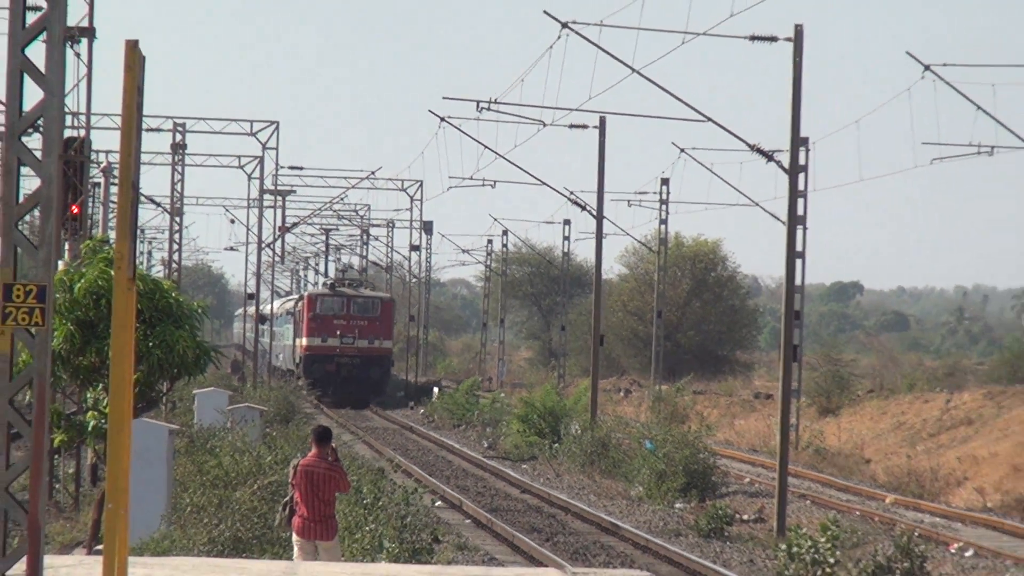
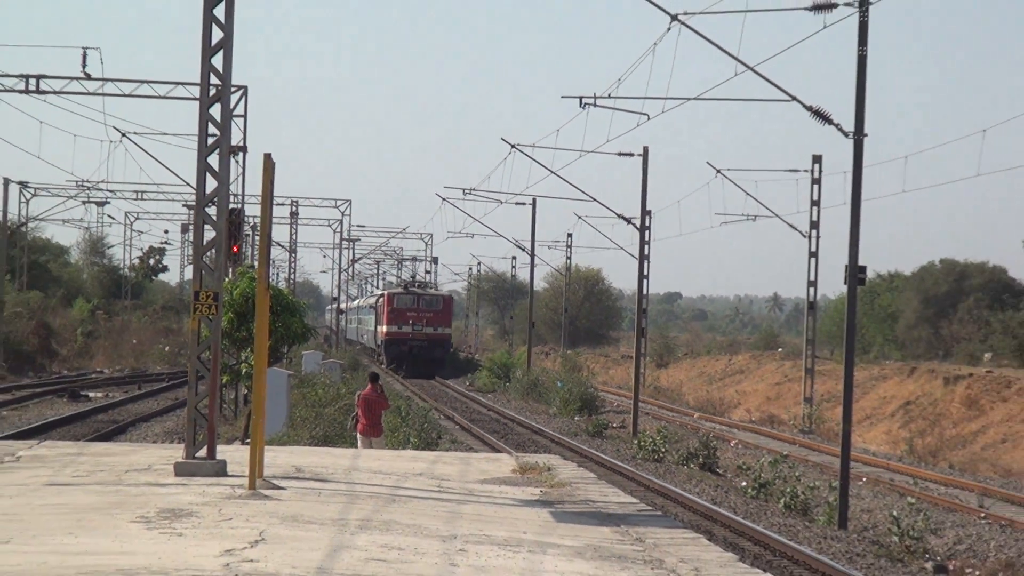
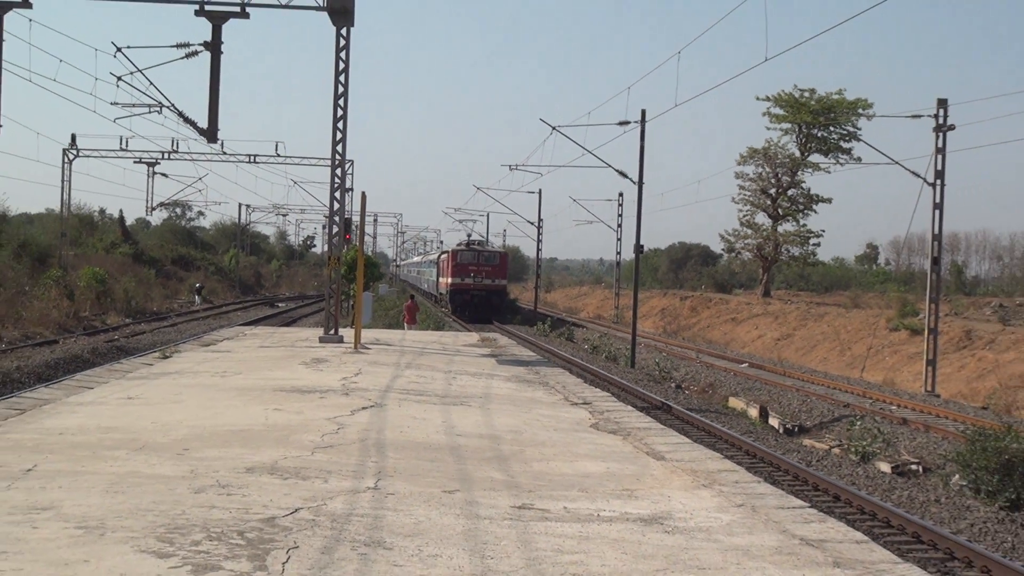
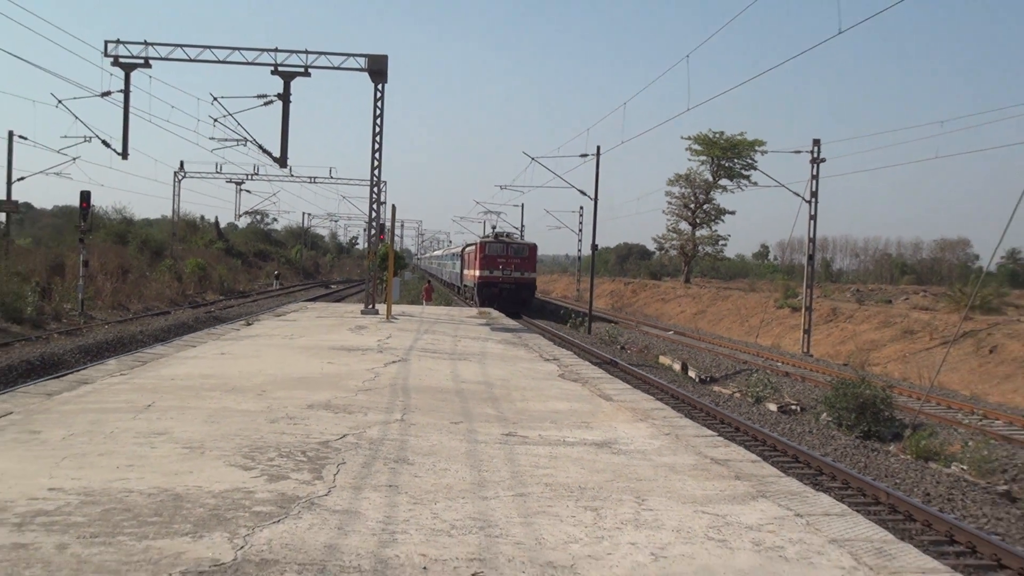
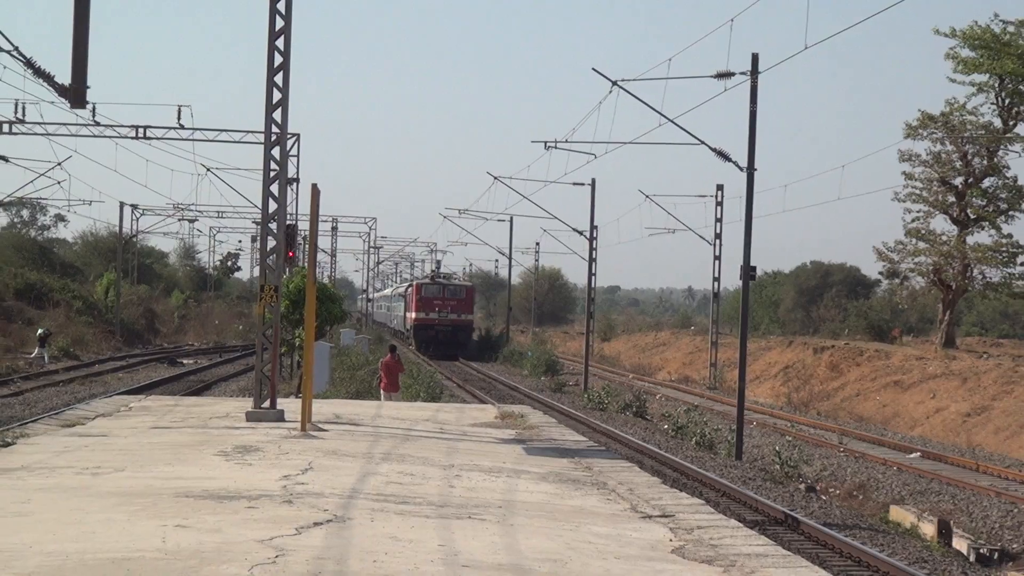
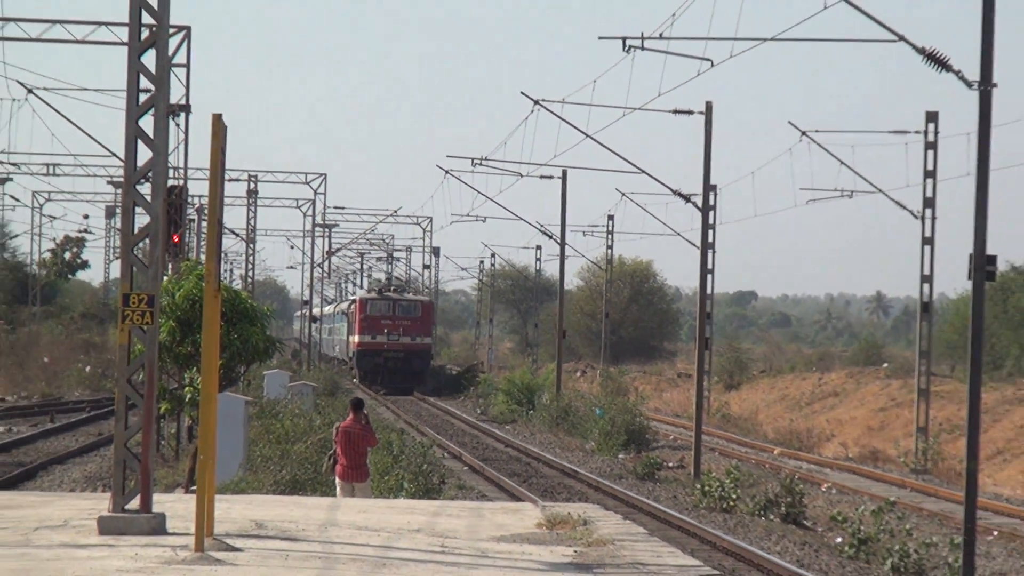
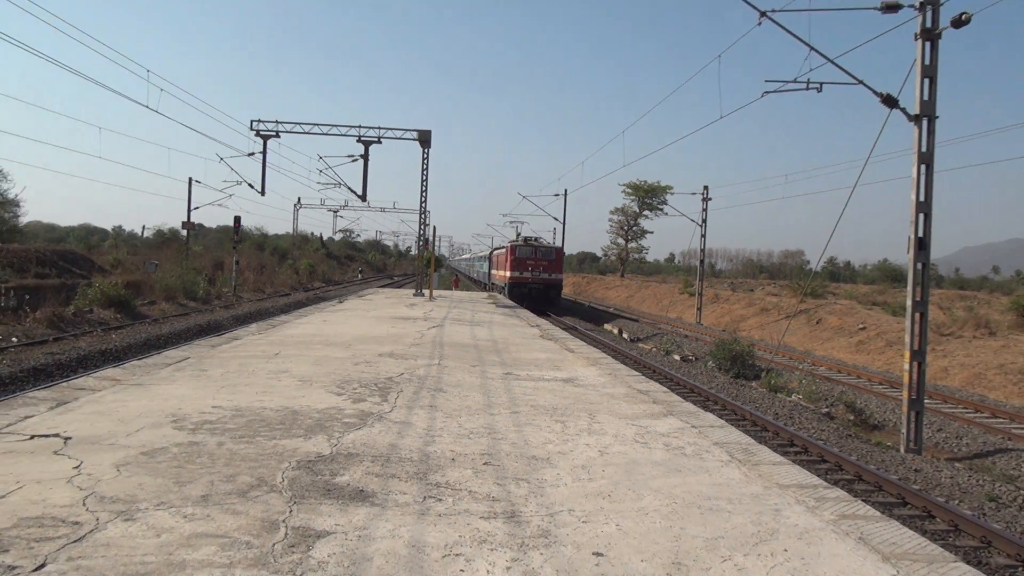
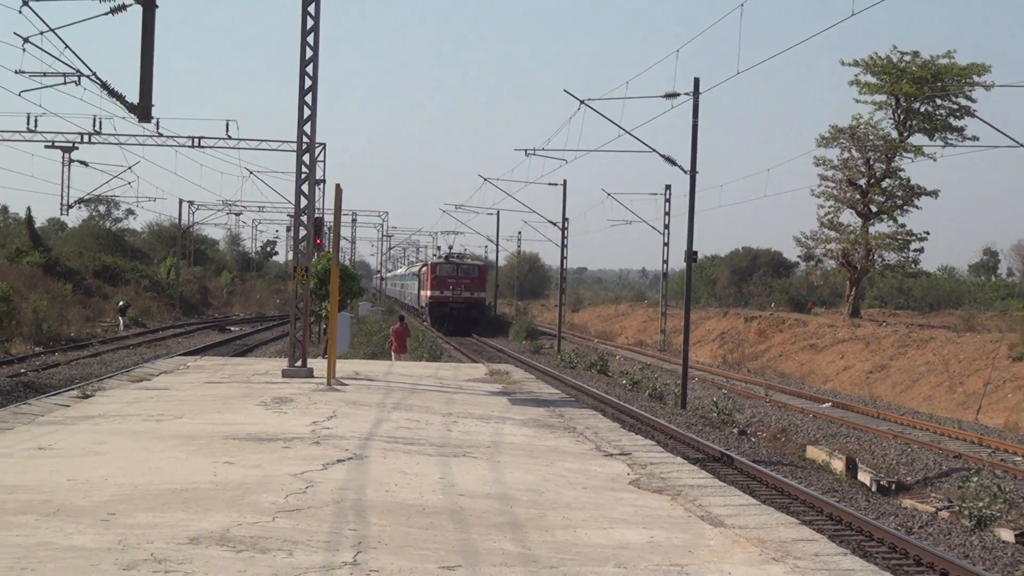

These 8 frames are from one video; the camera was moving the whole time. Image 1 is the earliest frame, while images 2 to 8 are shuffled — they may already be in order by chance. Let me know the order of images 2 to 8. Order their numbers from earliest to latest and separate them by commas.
6, 2, 5, 8, 3, 4, 7
